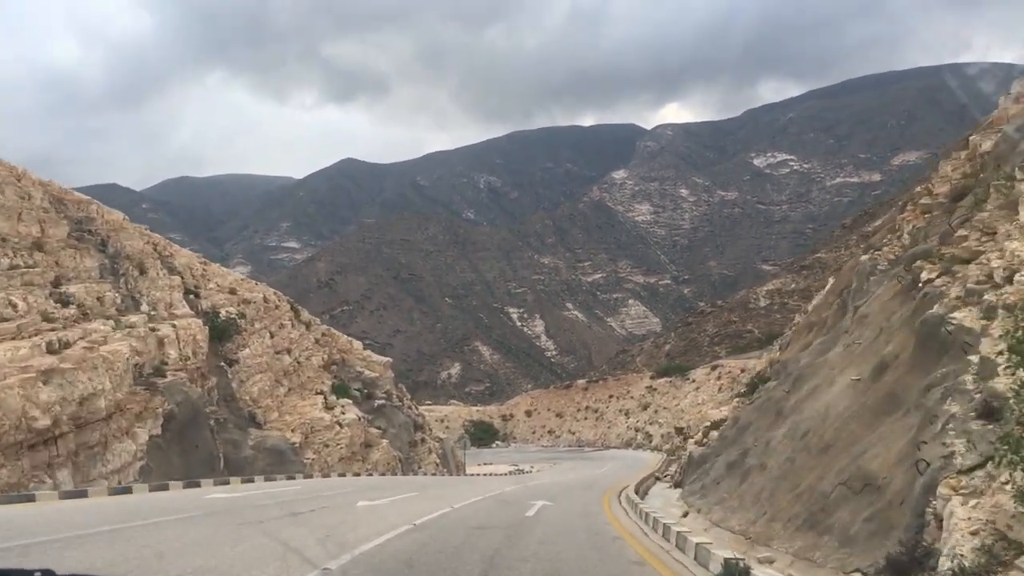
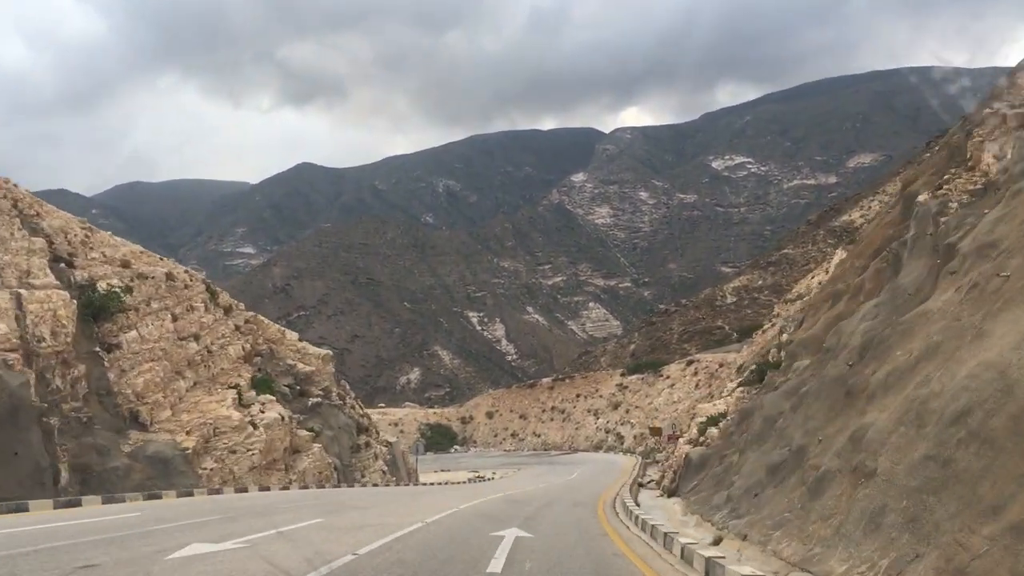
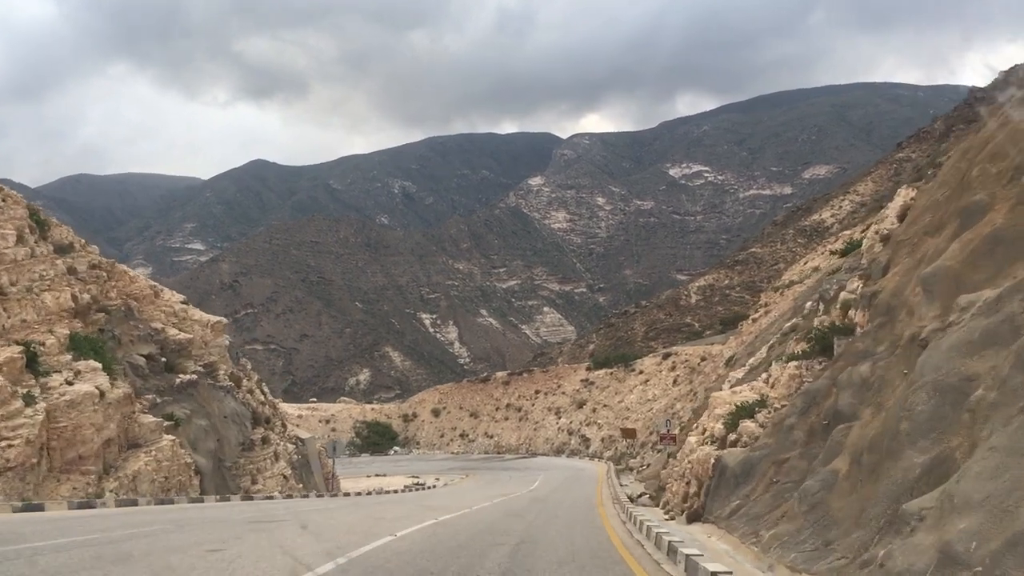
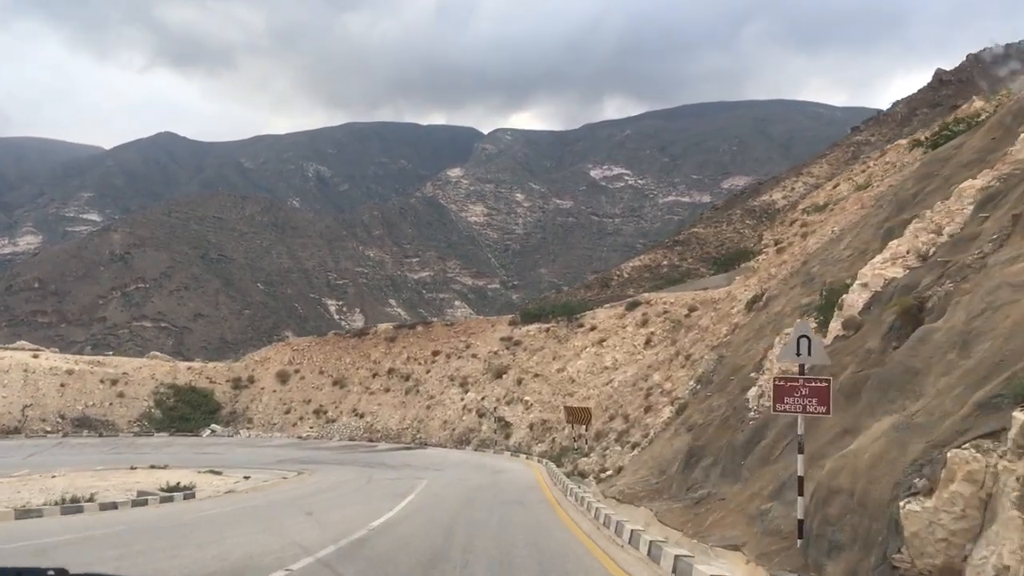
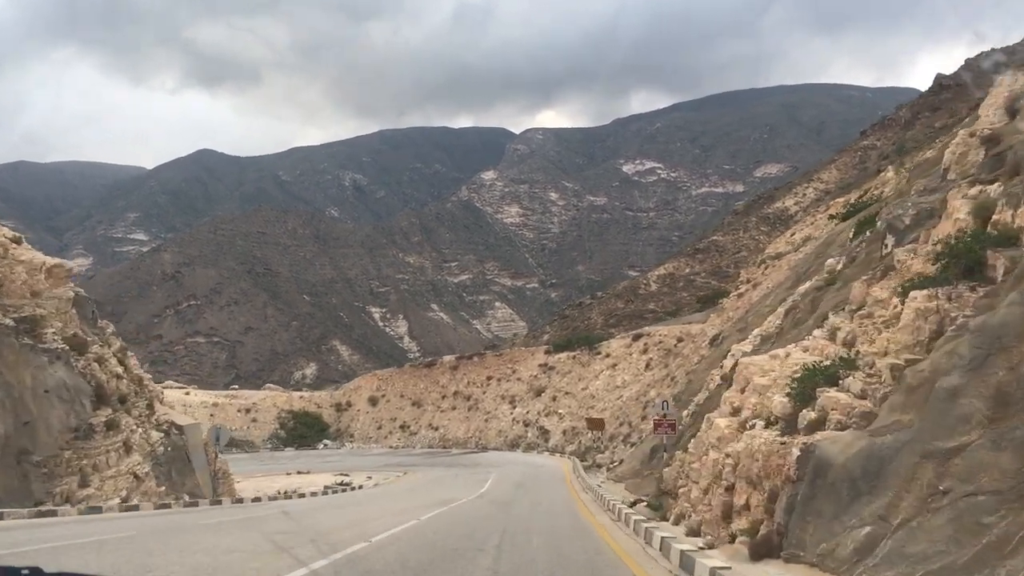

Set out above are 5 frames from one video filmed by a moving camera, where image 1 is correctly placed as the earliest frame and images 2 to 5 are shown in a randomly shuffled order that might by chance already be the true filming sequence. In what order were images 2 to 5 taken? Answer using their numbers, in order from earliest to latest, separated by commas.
2, 3, 5, 4
